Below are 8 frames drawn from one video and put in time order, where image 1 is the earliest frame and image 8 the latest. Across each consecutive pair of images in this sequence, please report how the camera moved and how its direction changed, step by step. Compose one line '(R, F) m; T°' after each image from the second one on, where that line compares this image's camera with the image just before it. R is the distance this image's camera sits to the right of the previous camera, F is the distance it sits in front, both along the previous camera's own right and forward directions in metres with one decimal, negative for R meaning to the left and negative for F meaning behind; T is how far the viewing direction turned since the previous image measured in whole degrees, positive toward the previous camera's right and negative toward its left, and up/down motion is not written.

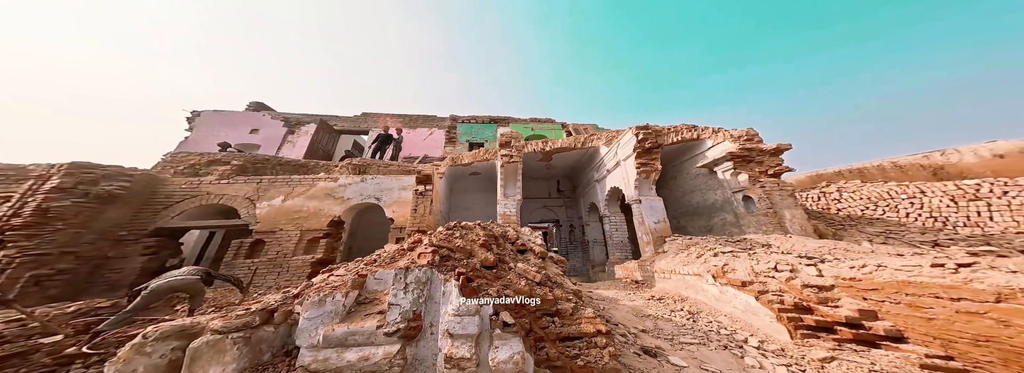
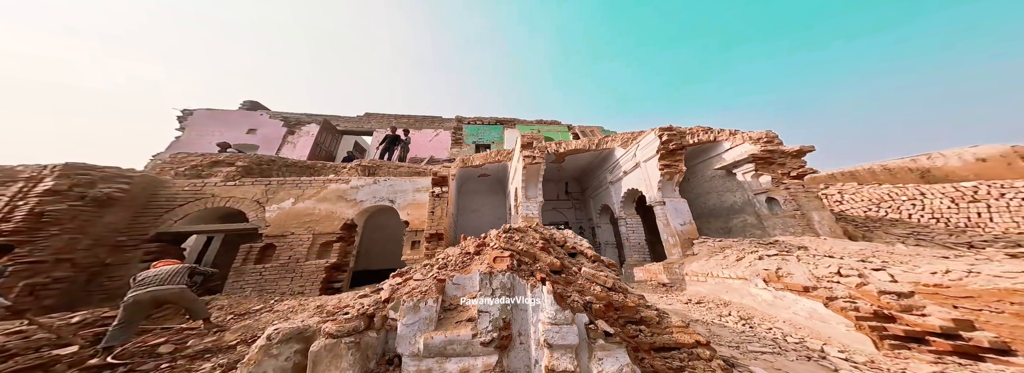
(-0.7, +0.1) m; +1°
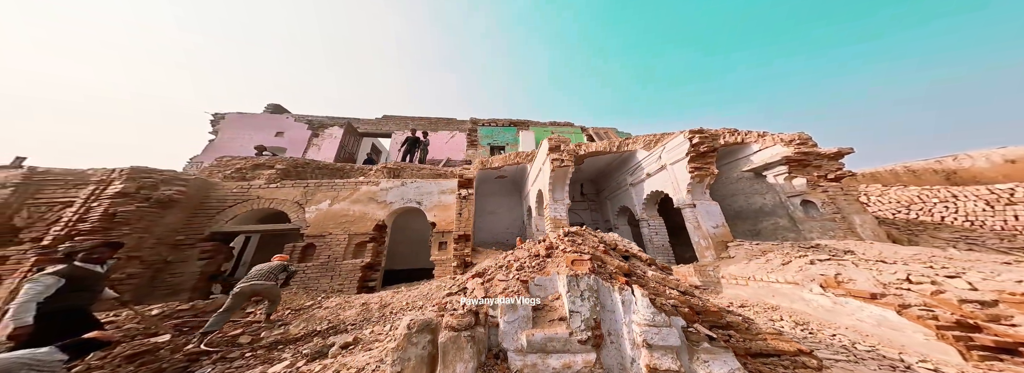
(-0.7, -0.1) m; -1°
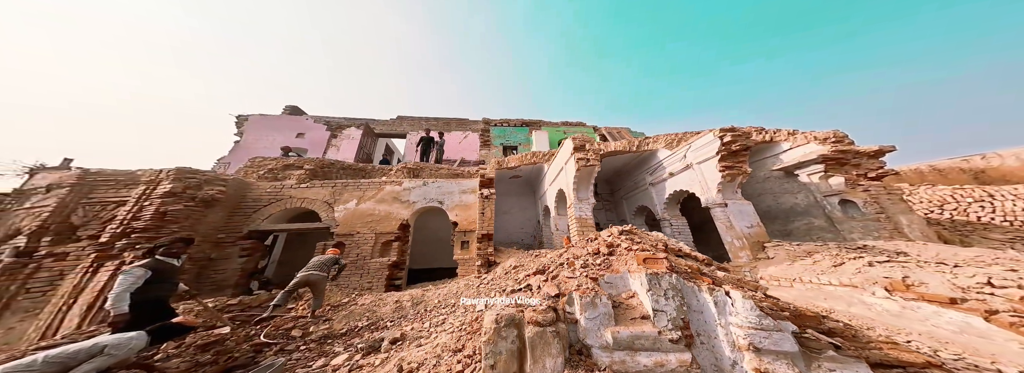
(-0.6, 0.0) m; -1°
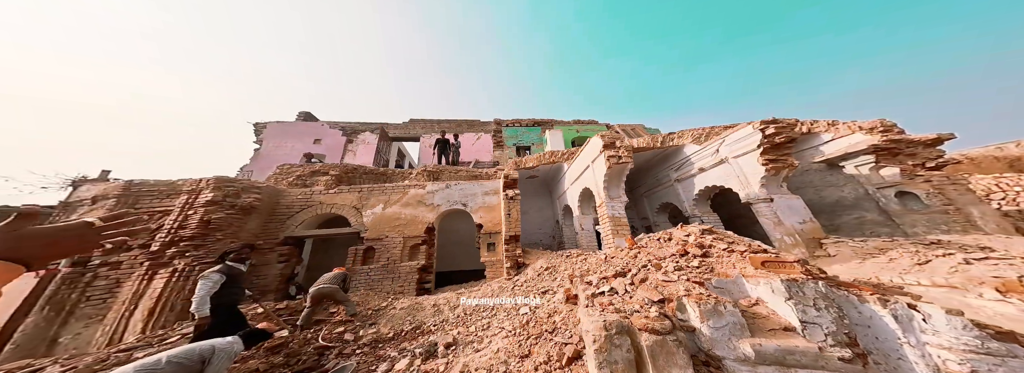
(-0.7, +0.1) m; -1°
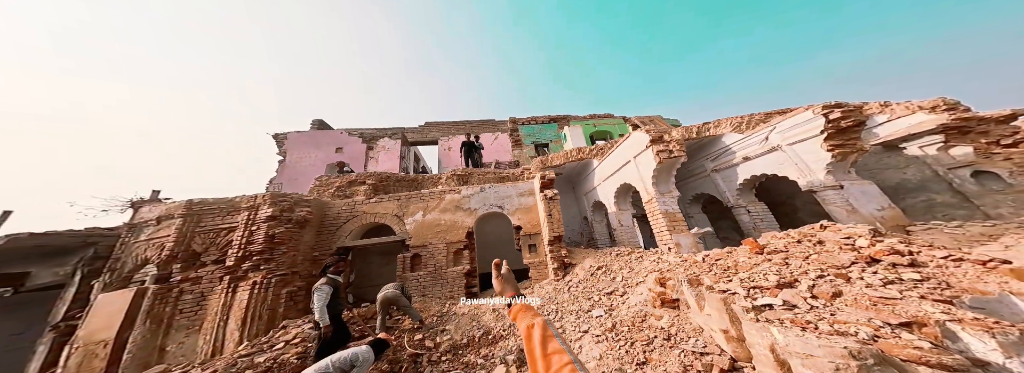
(-1.1, +0.1) m; -1°
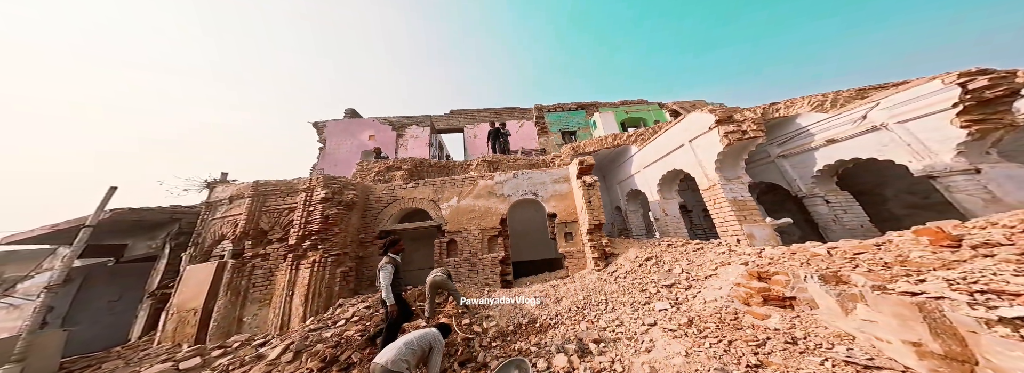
(-0.6, +0.2) m; -5°
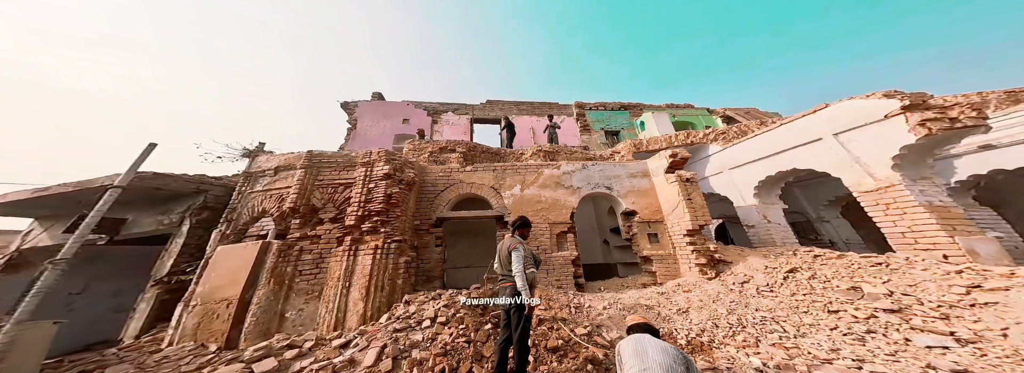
(-2.4, +0.8) m; 0°
